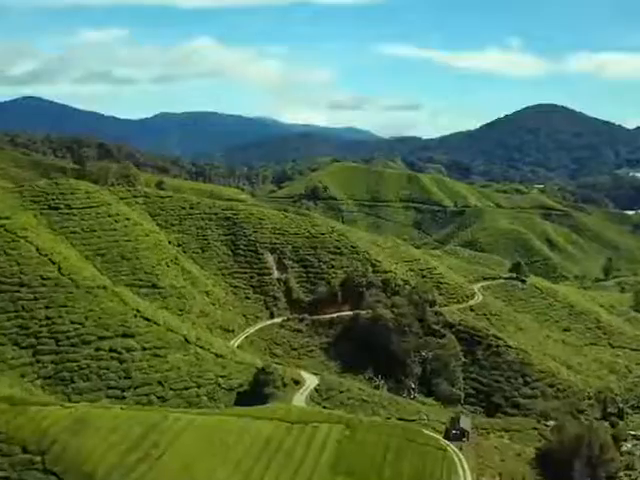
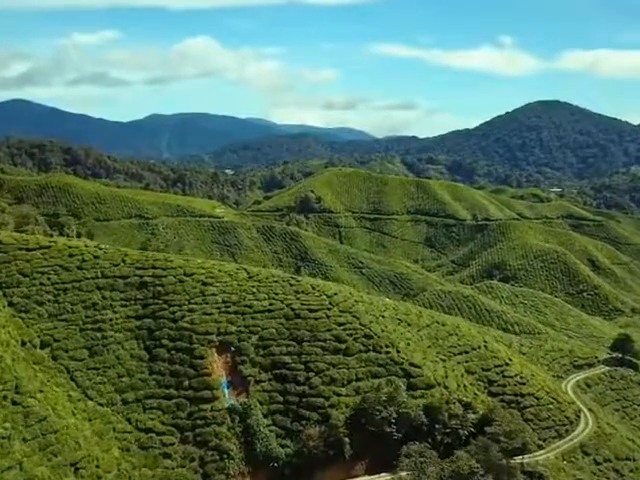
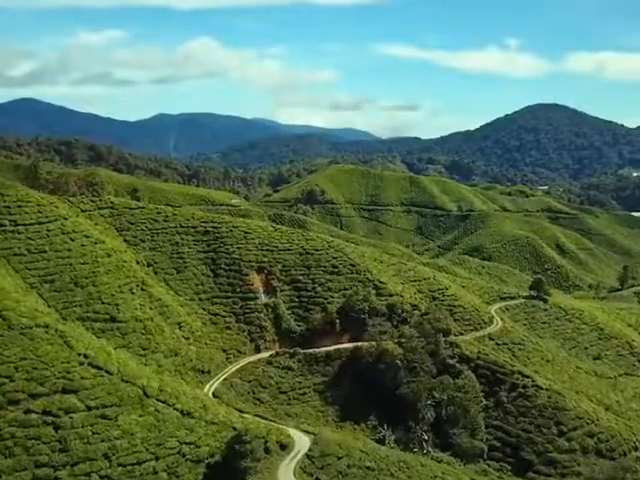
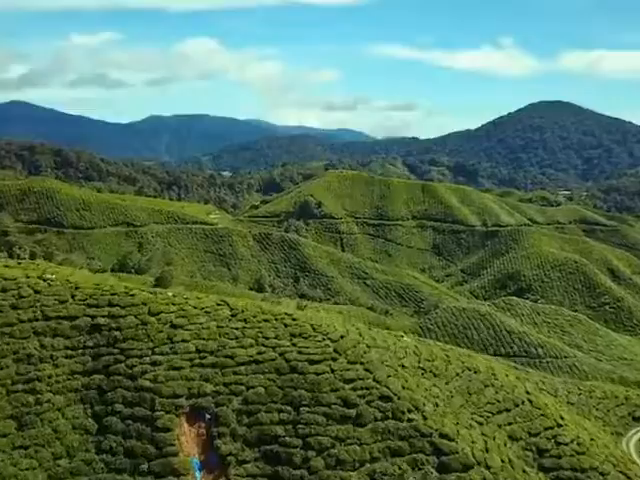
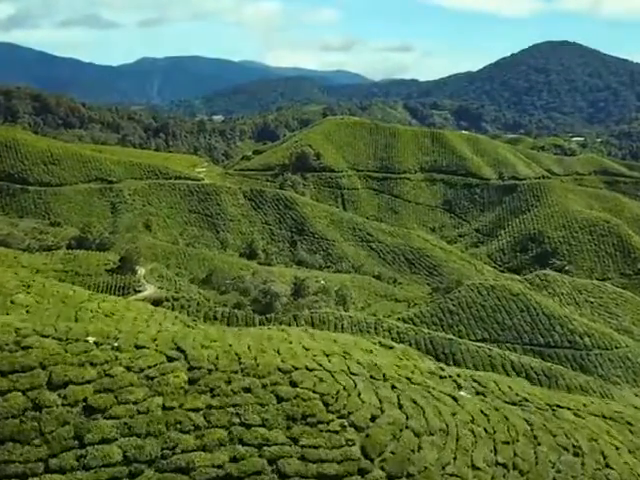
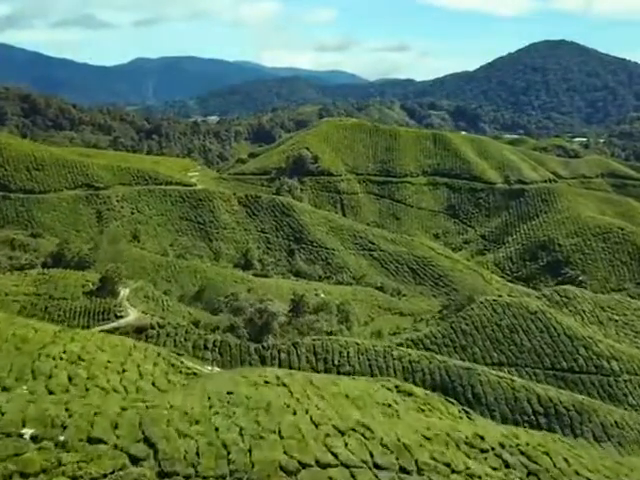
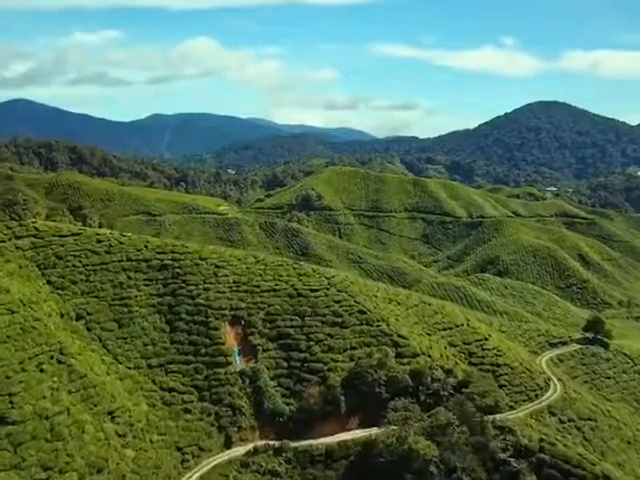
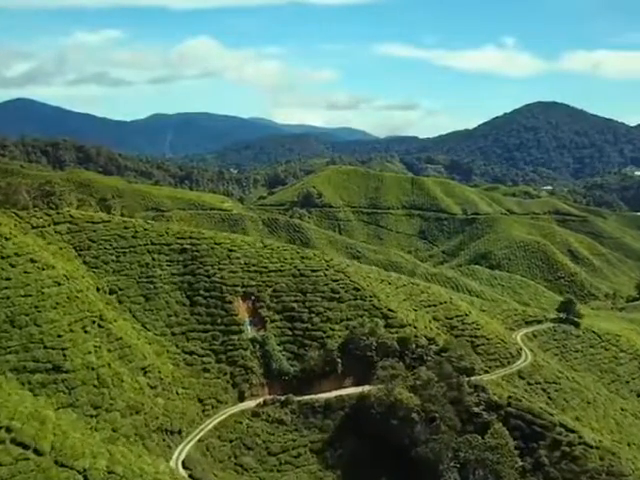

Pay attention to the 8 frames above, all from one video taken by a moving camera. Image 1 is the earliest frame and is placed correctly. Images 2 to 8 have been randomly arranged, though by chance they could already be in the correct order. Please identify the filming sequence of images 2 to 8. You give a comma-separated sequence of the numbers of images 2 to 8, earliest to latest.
3, 8, 7, 2, 4, 5, 6
